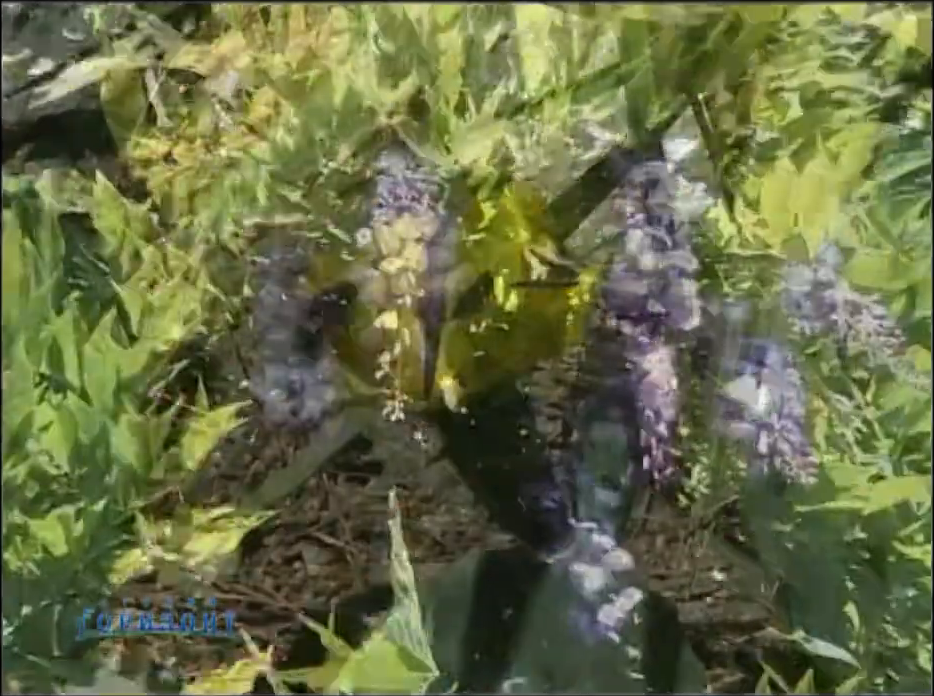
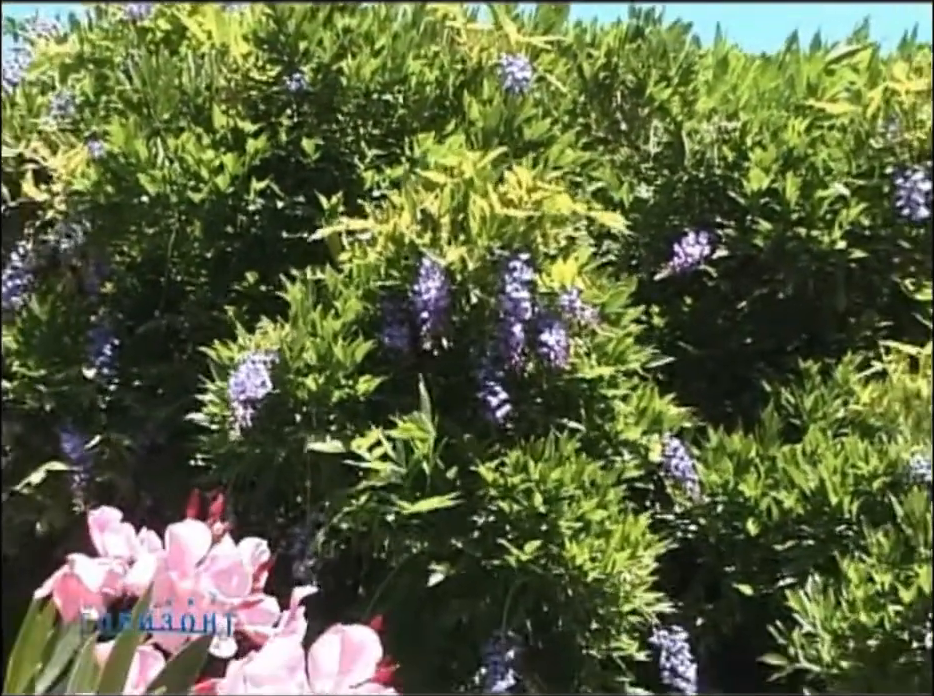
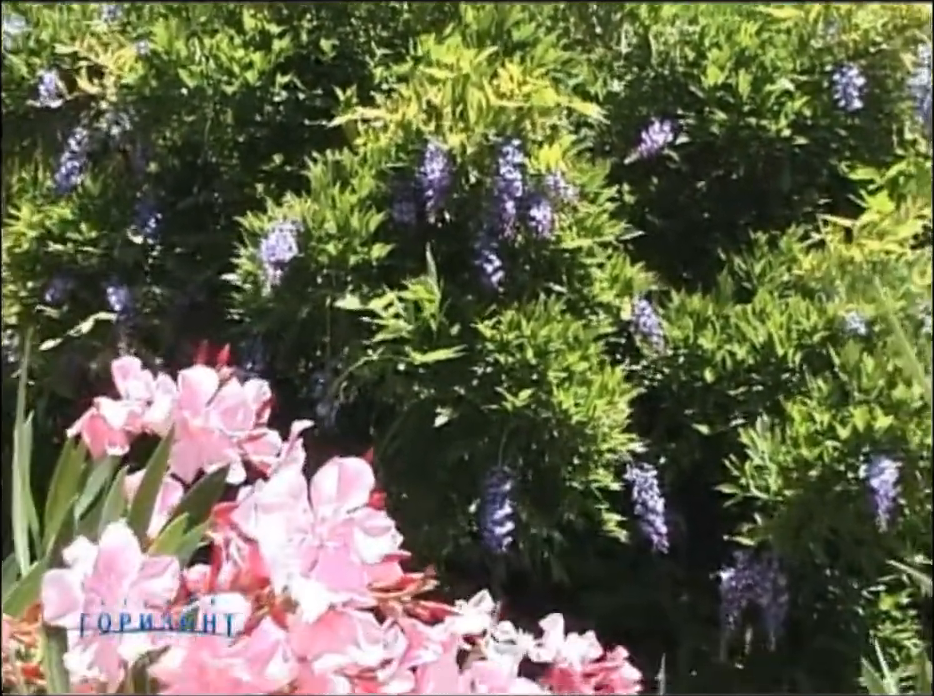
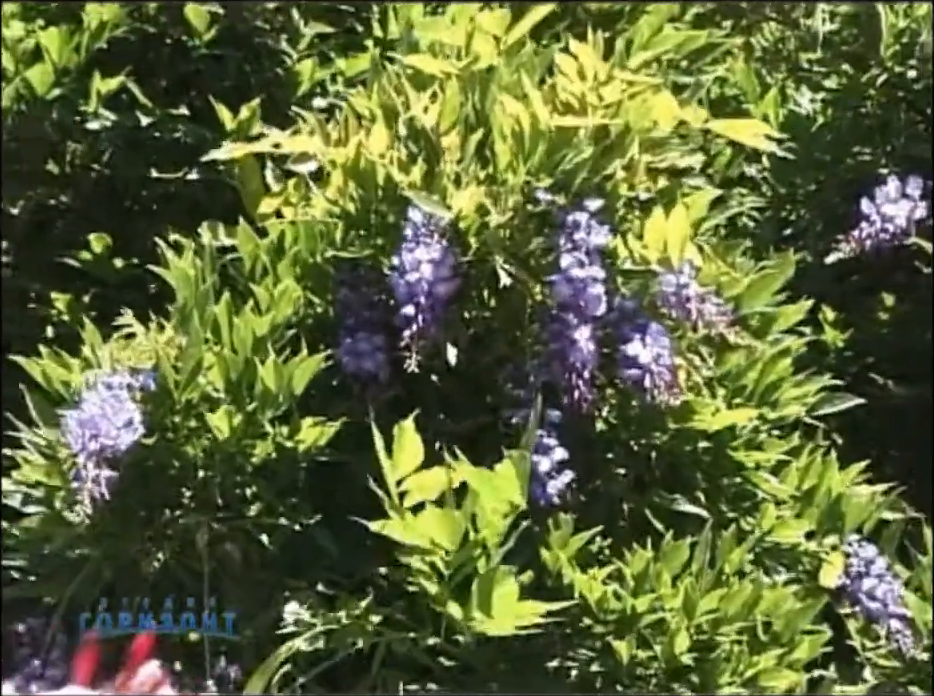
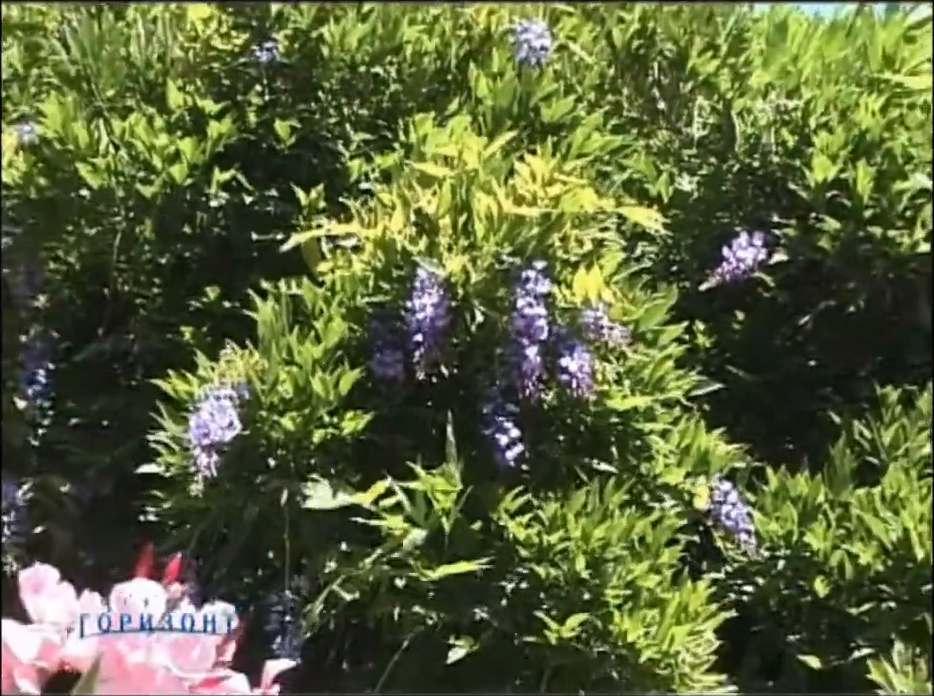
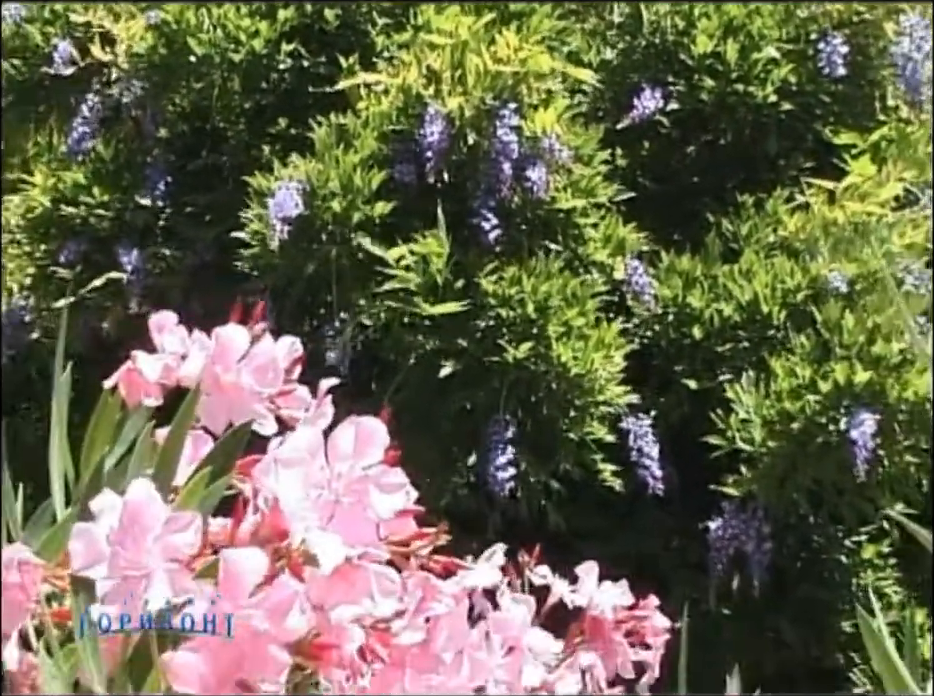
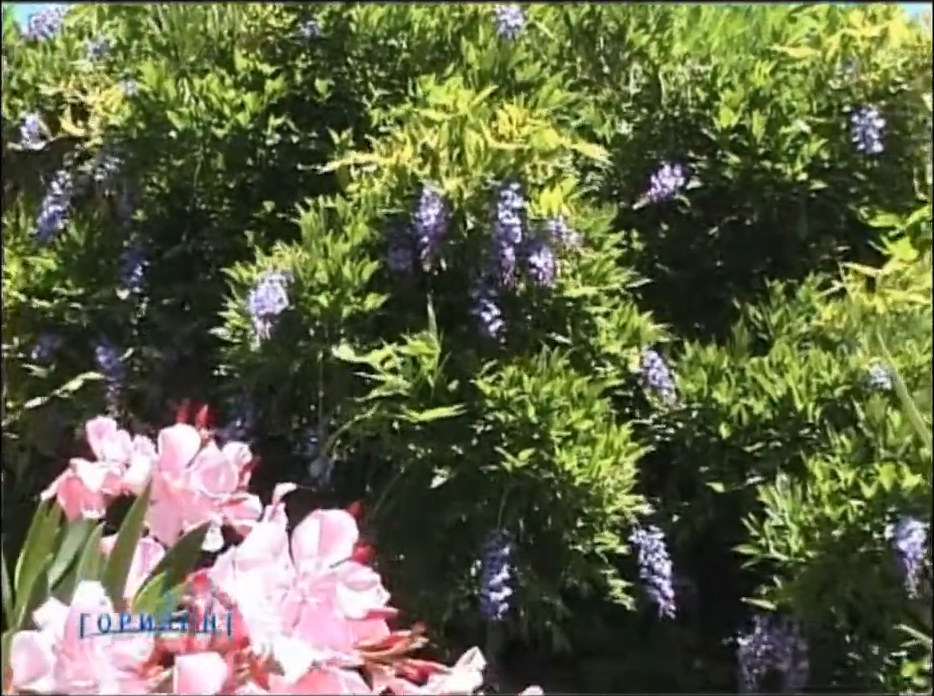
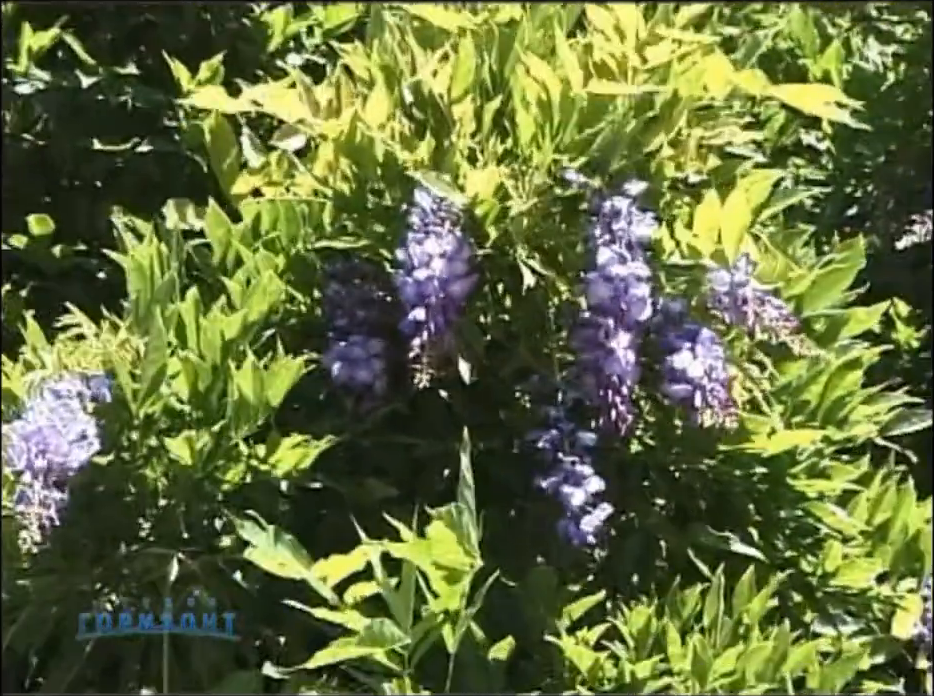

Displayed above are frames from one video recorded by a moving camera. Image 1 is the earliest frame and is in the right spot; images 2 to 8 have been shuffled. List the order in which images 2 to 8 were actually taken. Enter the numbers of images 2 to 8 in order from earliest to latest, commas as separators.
8, 4, 5, 2, 7, 3, 6
